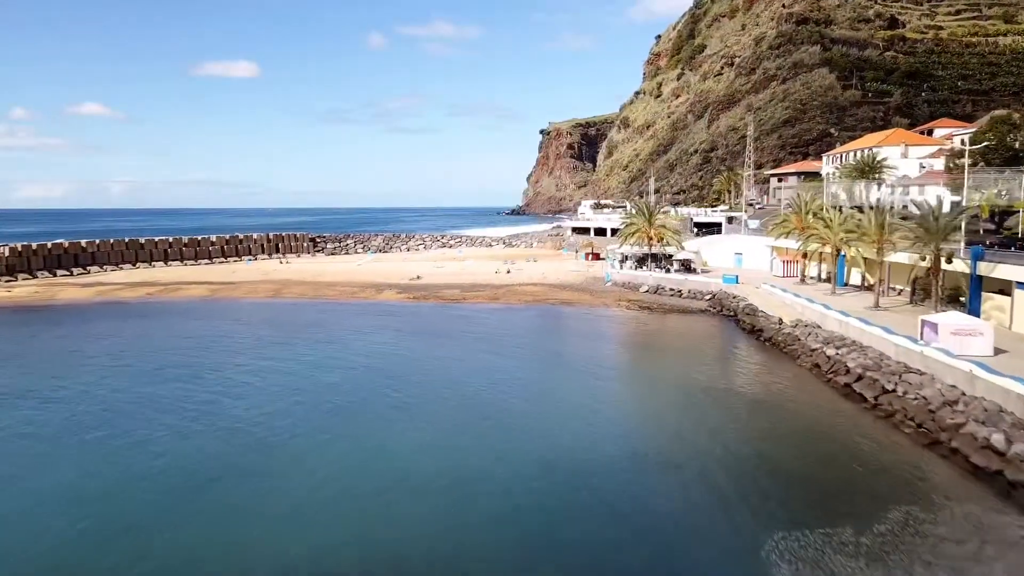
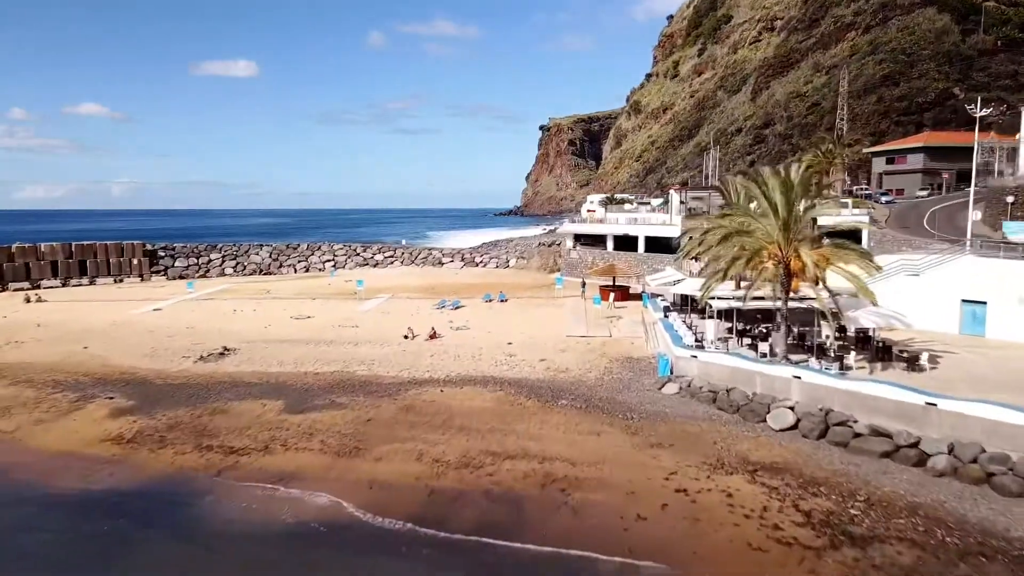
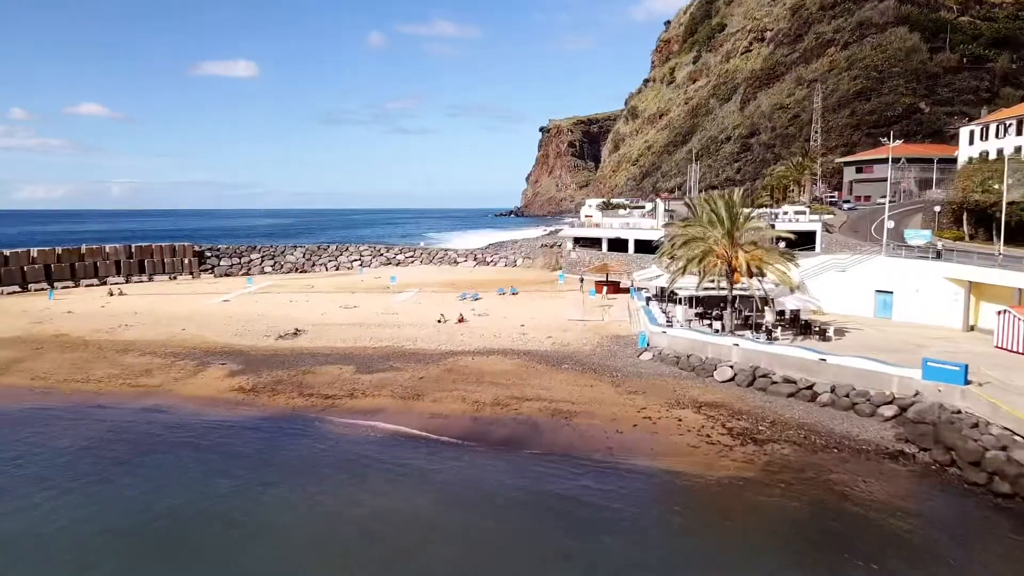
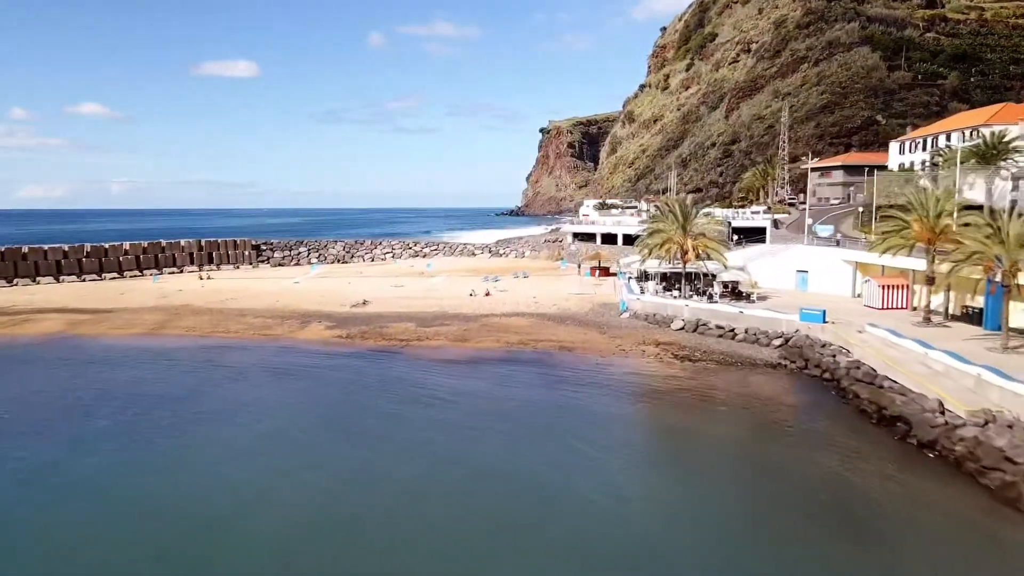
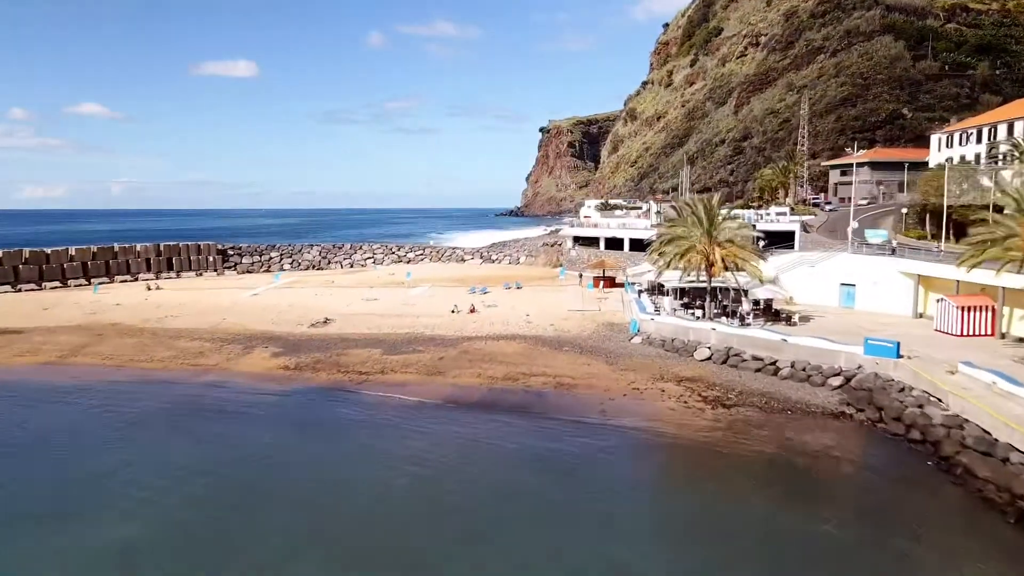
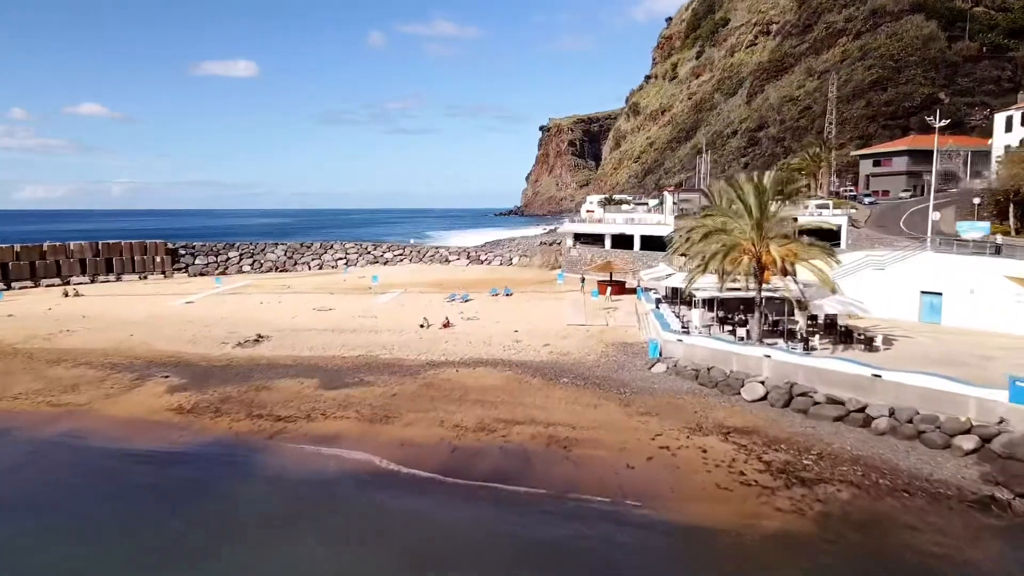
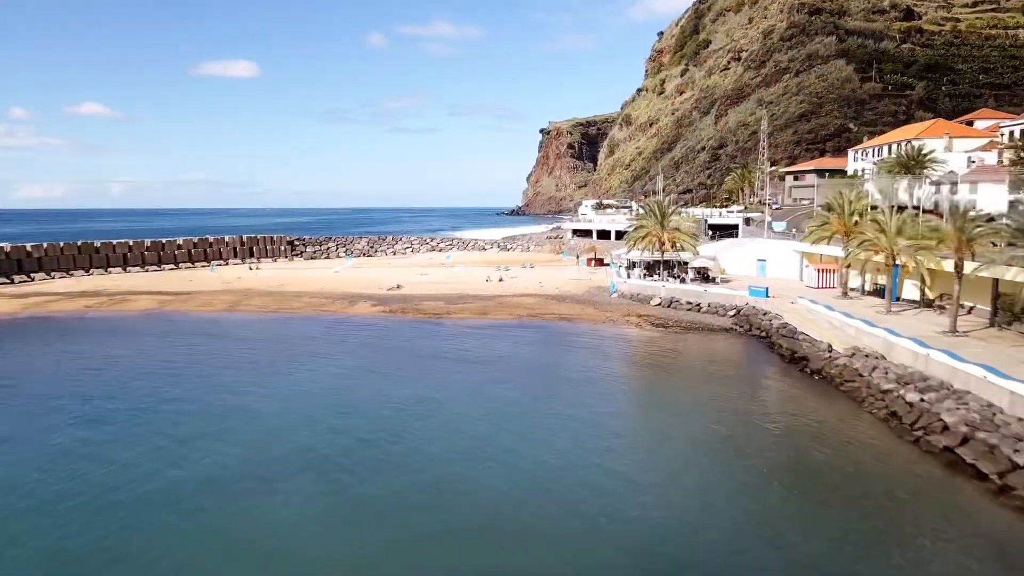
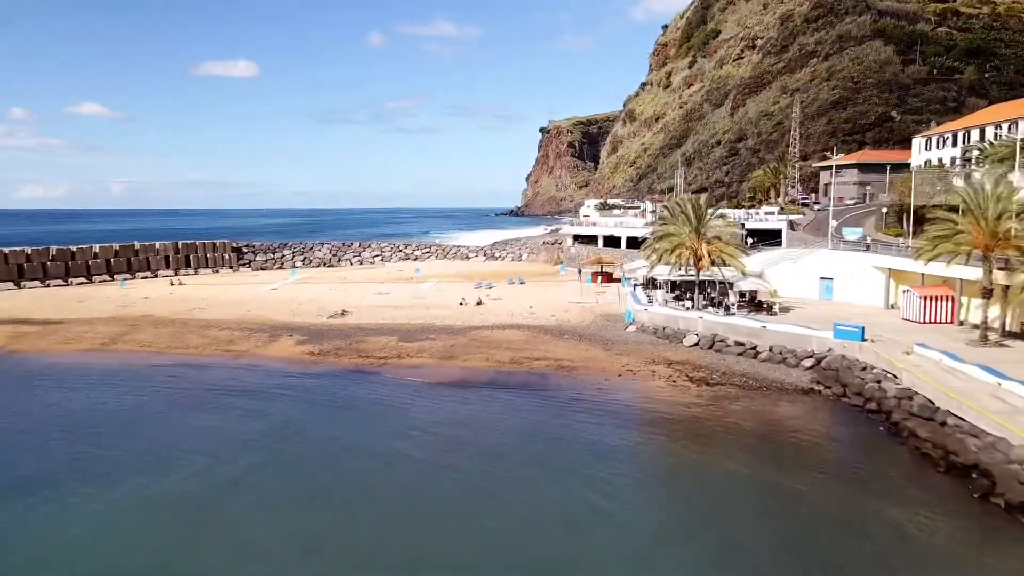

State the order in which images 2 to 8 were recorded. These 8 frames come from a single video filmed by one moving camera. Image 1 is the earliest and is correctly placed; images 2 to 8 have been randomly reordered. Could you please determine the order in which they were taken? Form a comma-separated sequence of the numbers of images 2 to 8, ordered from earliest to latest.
7, 4, 8, 5, 3, 6, 2
